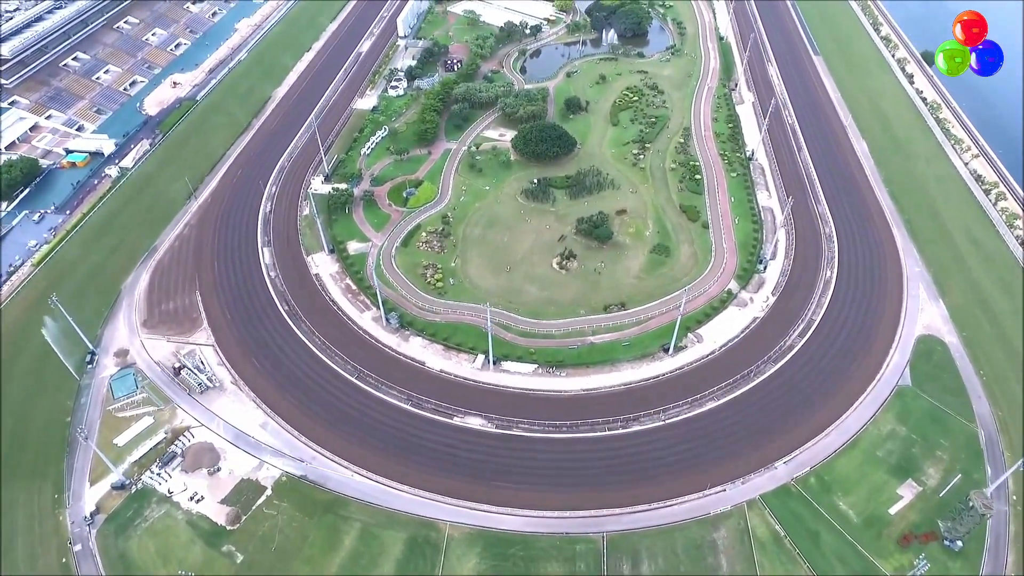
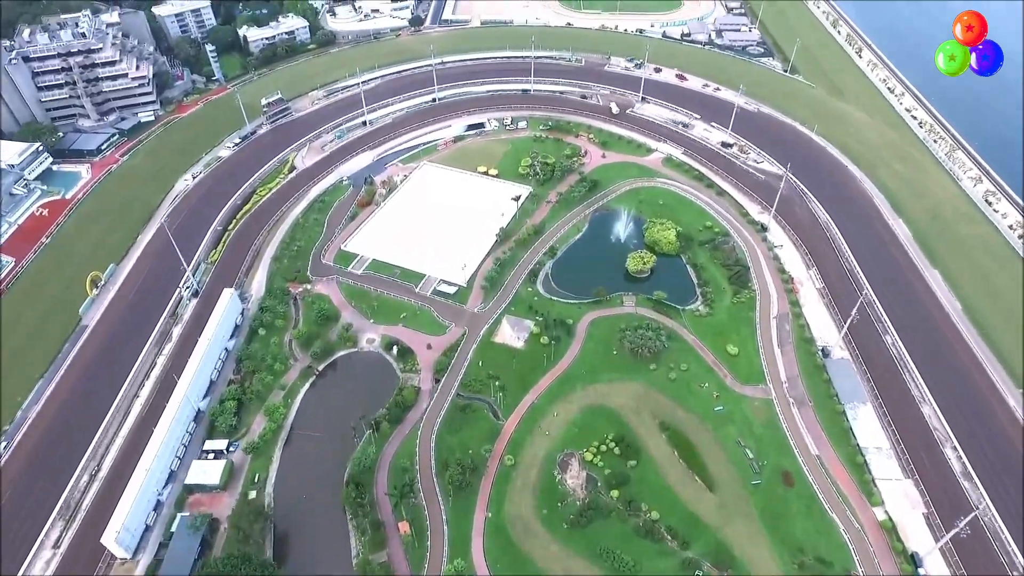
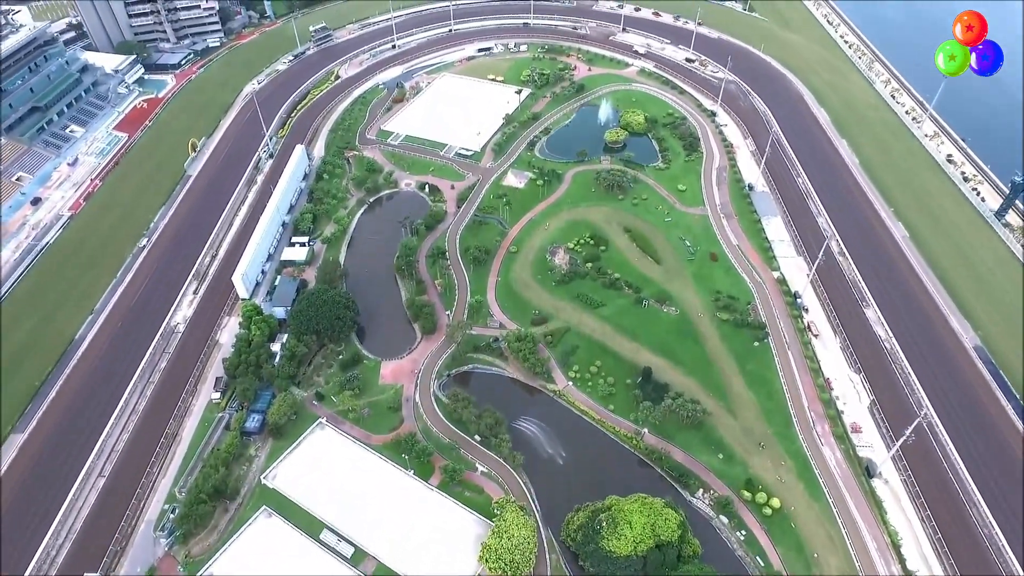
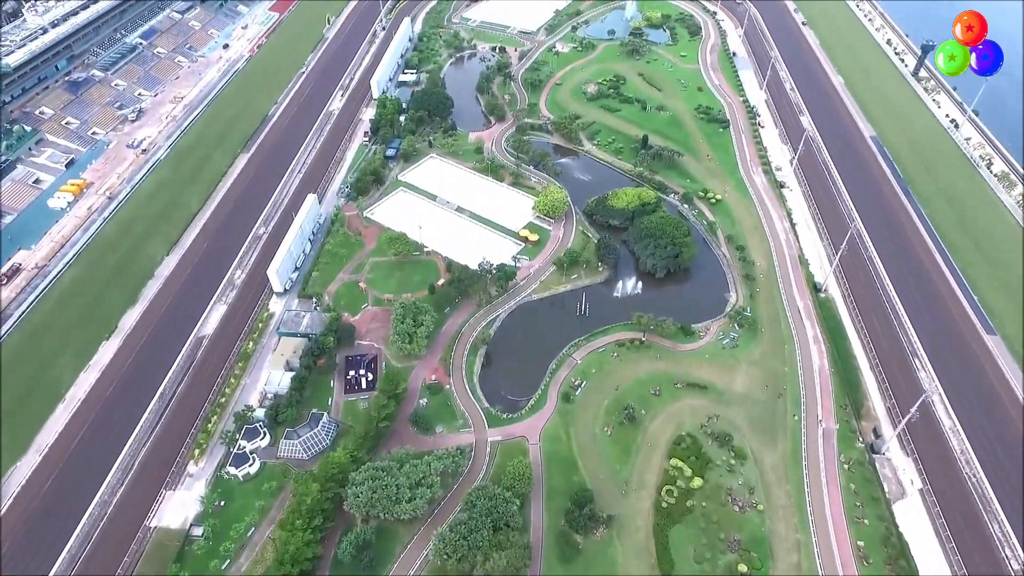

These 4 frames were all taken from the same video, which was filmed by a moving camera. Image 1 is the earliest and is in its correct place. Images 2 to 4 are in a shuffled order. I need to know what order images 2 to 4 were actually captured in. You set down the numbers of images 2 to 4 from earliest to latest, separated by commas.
4, 3, 2
